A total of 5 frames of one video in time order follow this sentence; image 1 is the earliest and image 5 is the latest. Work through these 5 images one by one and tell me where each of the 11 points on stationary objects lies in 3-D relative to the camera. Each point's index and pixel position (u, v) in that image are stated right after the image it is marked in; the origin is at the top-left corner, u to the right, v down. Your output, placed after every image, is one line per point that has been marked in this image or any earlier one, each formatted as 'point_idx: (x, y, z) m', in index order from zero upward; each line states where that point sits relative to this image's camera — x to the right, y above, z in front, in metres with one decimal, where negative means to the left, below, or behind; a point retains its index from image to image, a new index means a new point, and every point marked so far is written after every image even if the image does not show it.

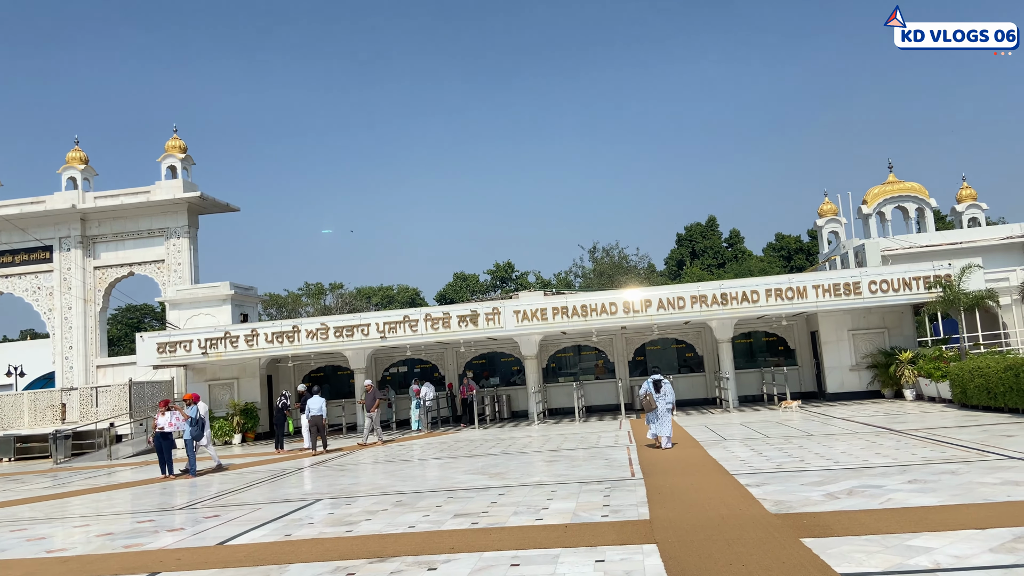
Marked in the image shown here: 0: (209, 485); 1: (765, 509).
0: (-5.1, -3.3, +12.9) m
1: (+2.3, -2.0, +6.8) m
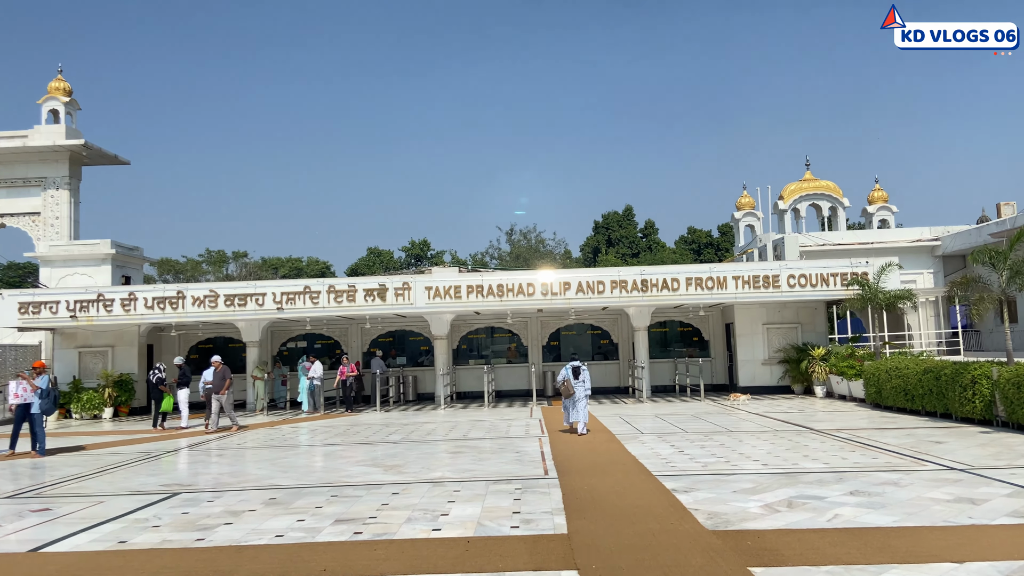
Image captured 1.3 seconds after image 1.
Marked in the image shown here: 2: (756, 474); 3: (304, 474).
0: (-6.6, -2.6, +11.2) m
1: (+1.4, -1.8, +5.9) m
2: (+2.6, -1.9, +8.1) m
3: (-2.5, -2.3, +9.4) m
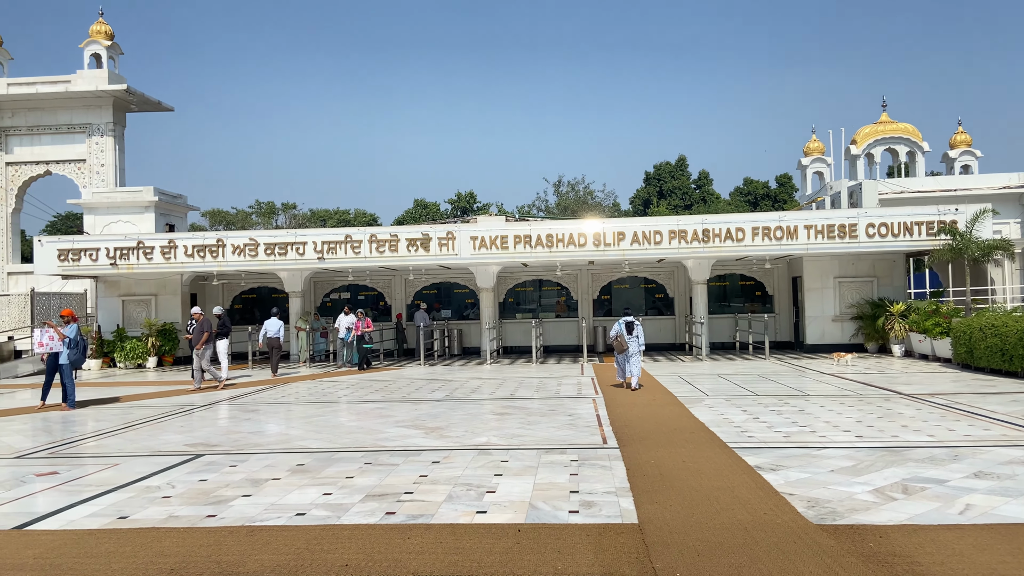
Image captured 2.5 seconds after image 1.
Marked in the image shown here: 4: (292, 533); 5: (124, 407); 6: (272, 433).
0: (-5.9, -1.9, +10.7) m
1: (+1.8, -1.4, +4.8) m
2: (+3.1, -1.4, +6.9) m
3: (-1.9, -1.6, +8.6) m
4: (-1.4, -1.5, +4.8) m
5: (-6.0, -1.9, +11.9) m
6: (-2.8, -1.7, +8.9) m
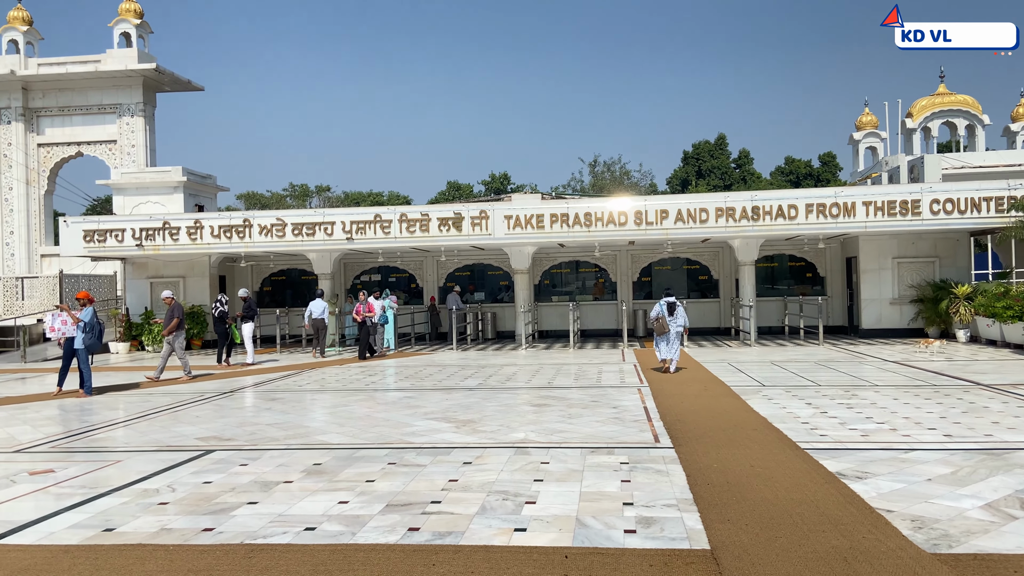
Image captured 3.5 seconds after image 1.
0: (-5.4, -1.6, +10.1) m
1: (+2.1, -1.3, +4.0) m
2: (+3.4, -1.3, +6.0) m
3: (-1.5, -1.4, +7.9) m
4: (-1.1, -1.4, +4.1) m
5: (-5.5, -1.6, +11.4) m
6: (-2.4, -1.5, +8.2) m
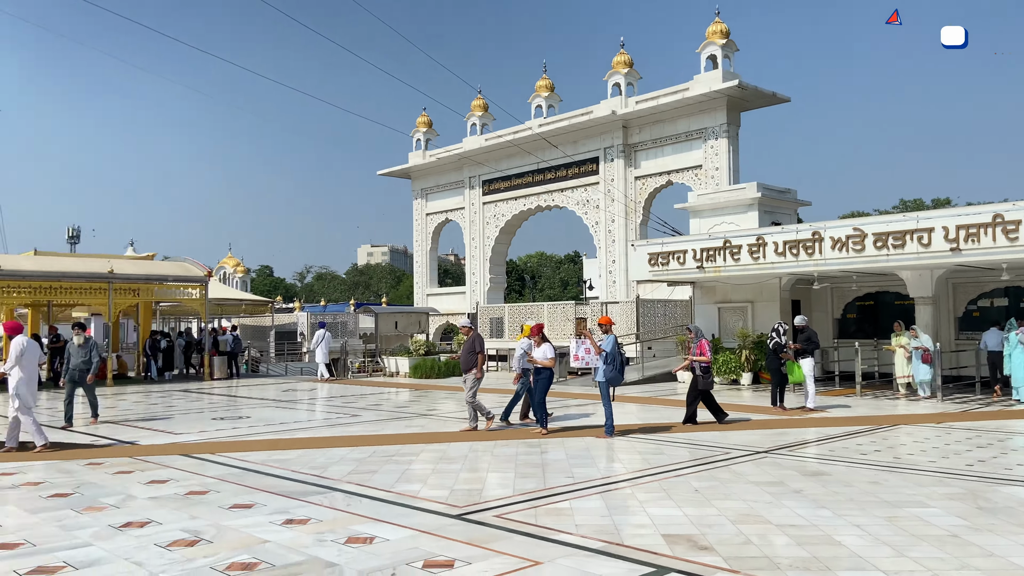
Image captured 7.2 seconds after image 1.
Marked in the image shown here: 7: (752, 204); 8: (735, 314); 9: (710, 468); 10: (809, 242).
0: (+1.1, -1.9, +8.7) m
1: (+2.4, -1.3, -0.9) m
2: (+4.8, -1.3, -0.4) m
3: (+2.4, -1.6, +4.4) m
4: (+0.1, -1.5, +1.3) m
5: (+2.0, -1.9, +9.6) m
6: (+2.1, -1.6, +5.2) m
7: (+6.5, +2.3, +21.0) m
8: (+5.3, -0.6, +18.3) m
9: (+1.9, -1.8, +7.6) m
10: (+5.9, +0.9, +15.1) m
